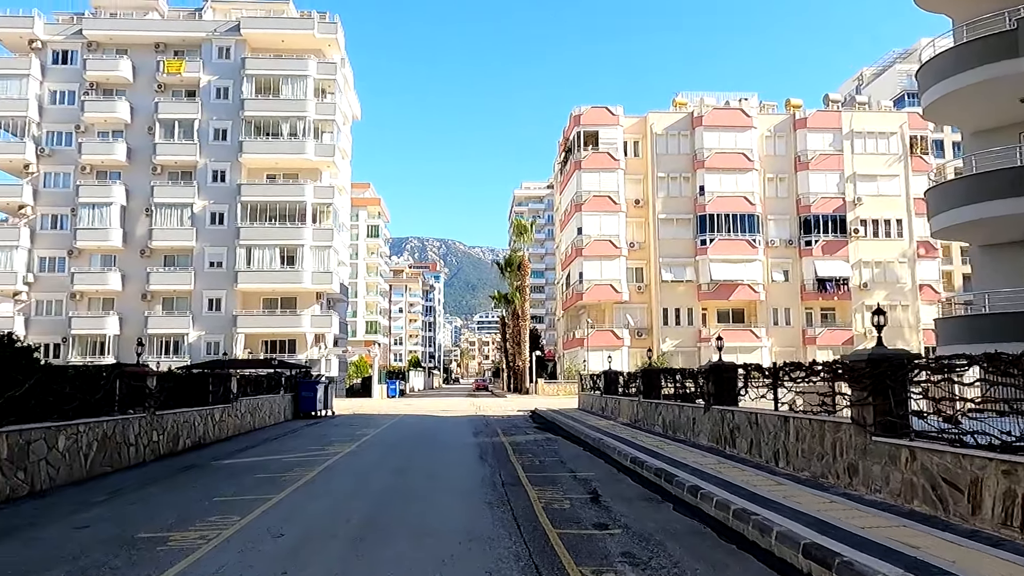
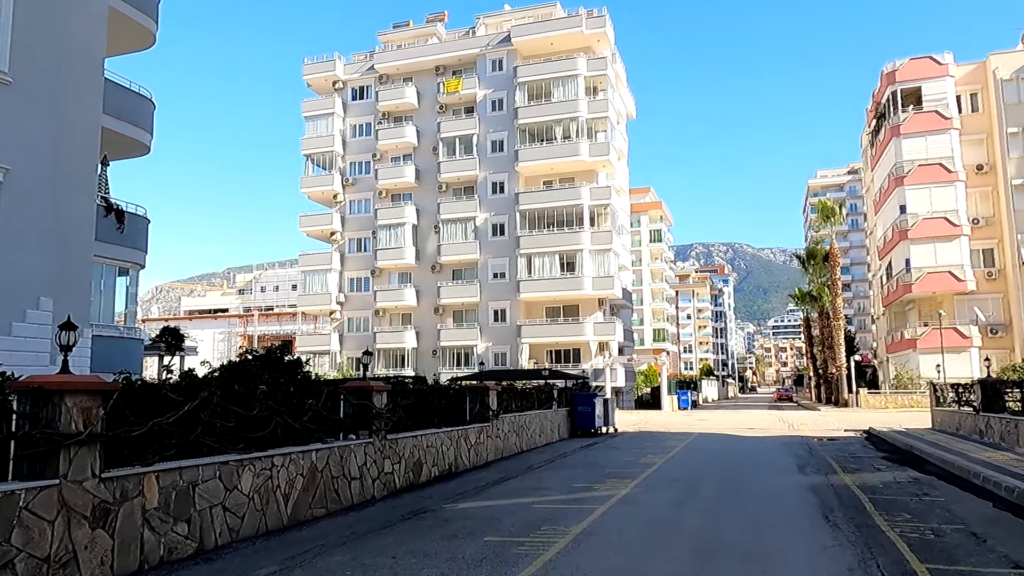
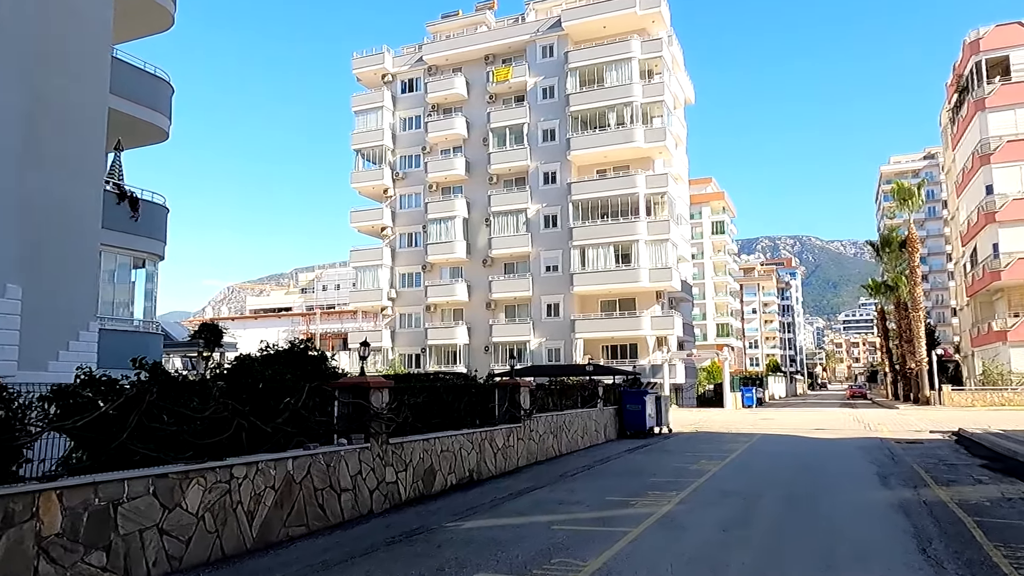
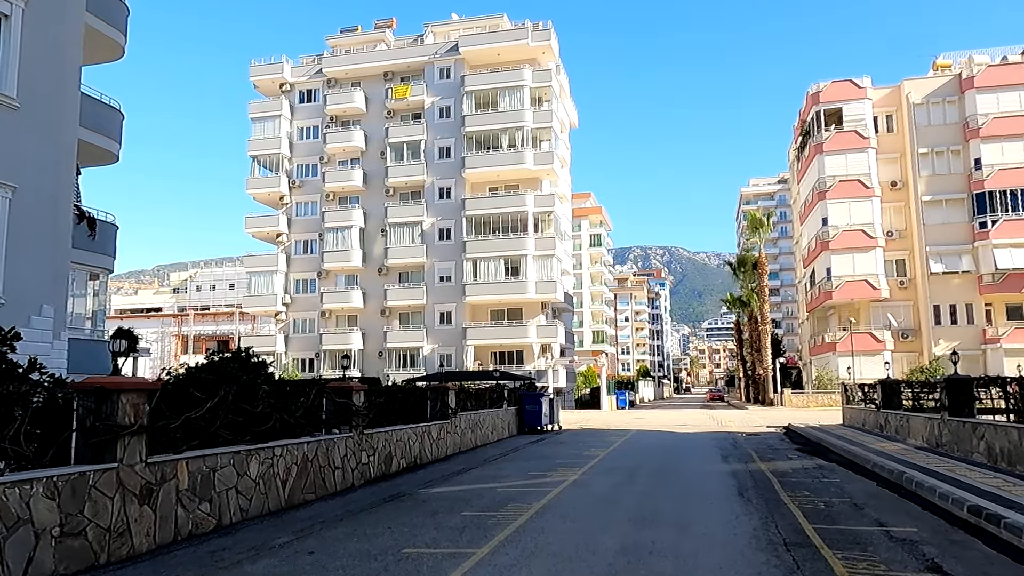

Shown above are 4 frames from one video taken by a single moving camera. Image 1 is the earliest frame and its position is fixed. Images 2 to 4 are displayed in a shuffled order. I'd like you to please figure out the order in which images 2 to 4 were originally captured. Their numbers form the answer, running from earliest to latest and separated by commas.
4, 2, 3
